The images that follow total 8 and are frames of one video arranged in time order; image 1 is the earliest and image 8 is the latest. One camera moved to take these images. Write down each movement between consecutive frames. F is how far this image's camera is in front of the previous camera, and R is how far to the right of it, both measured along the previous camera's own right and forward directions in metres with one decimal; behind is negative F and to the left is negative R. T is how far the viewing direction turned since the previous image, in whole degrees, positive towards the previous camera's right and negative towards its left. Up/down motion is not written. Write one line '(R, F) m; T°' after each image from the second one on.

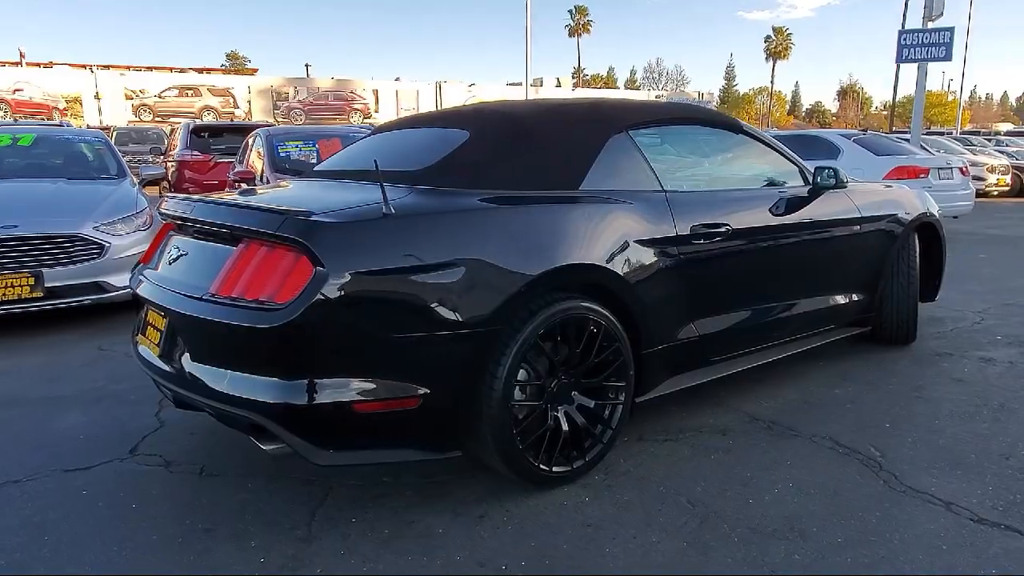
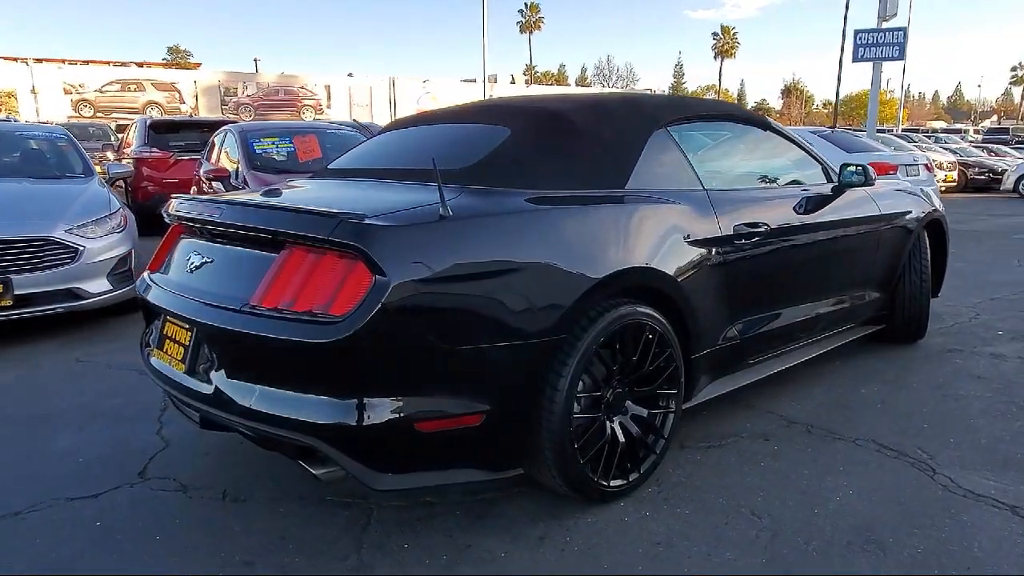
(-0.4, +0.2) m; +4°
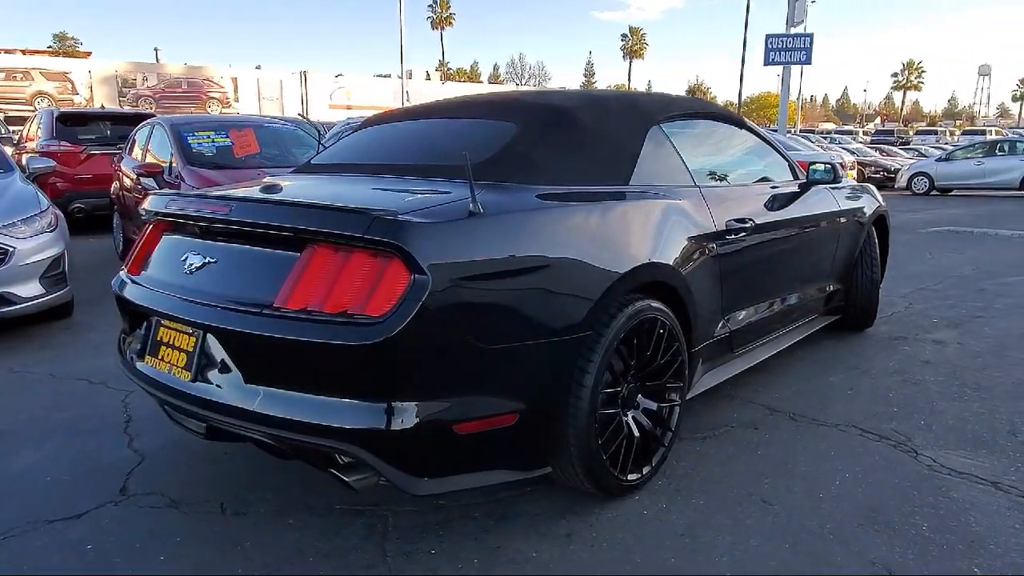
(-0.4, +0.1) m; +7°
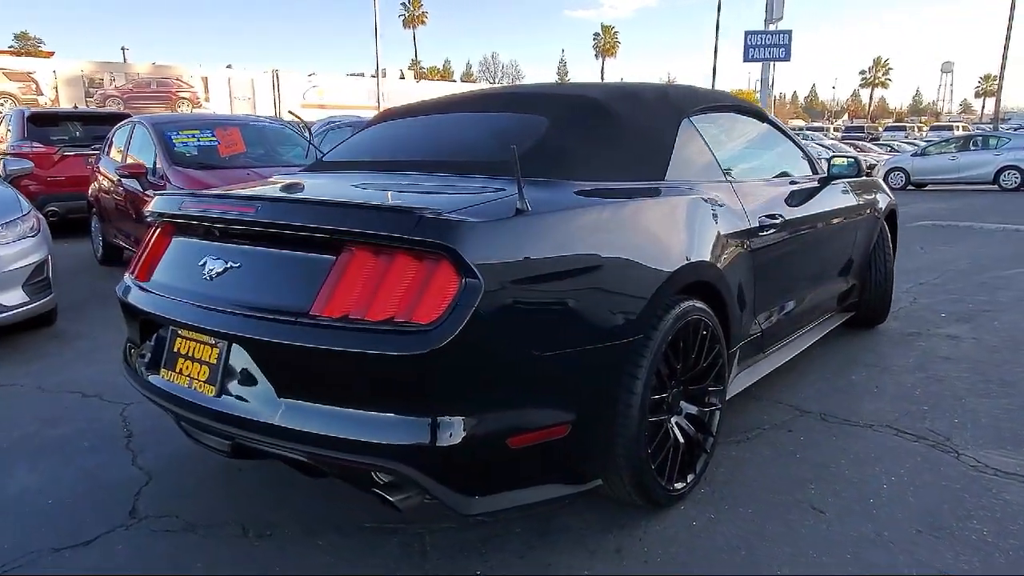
(-0.2, +0.2) m; +2°
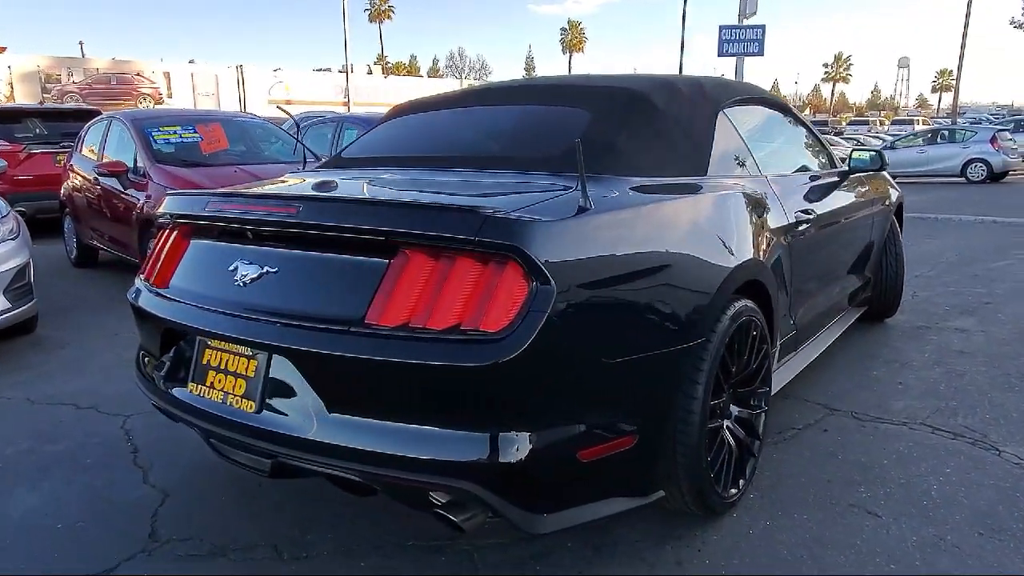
(-0.3, +0.1) m; +3°
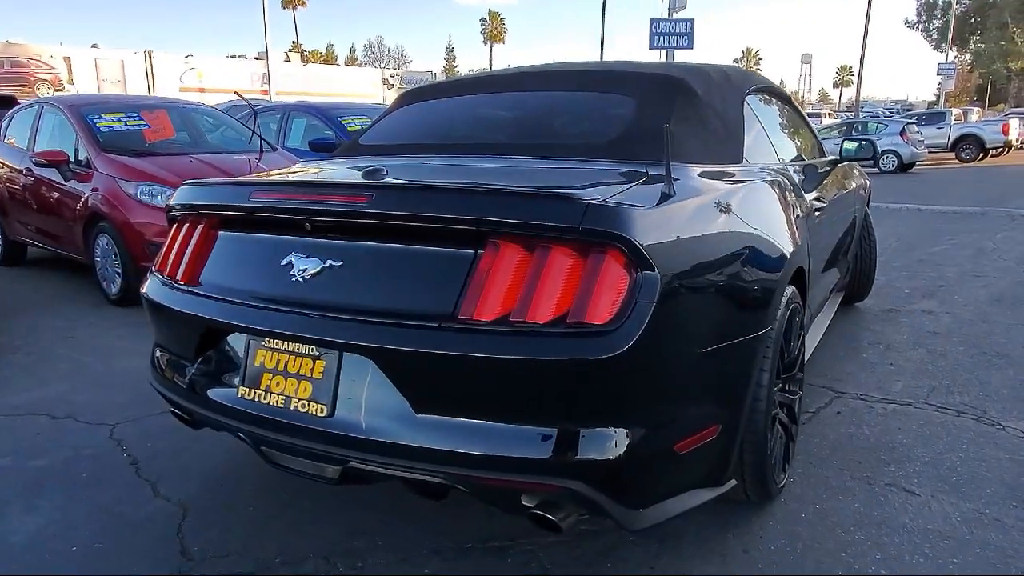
(-0.5, +0.1) m; +6°
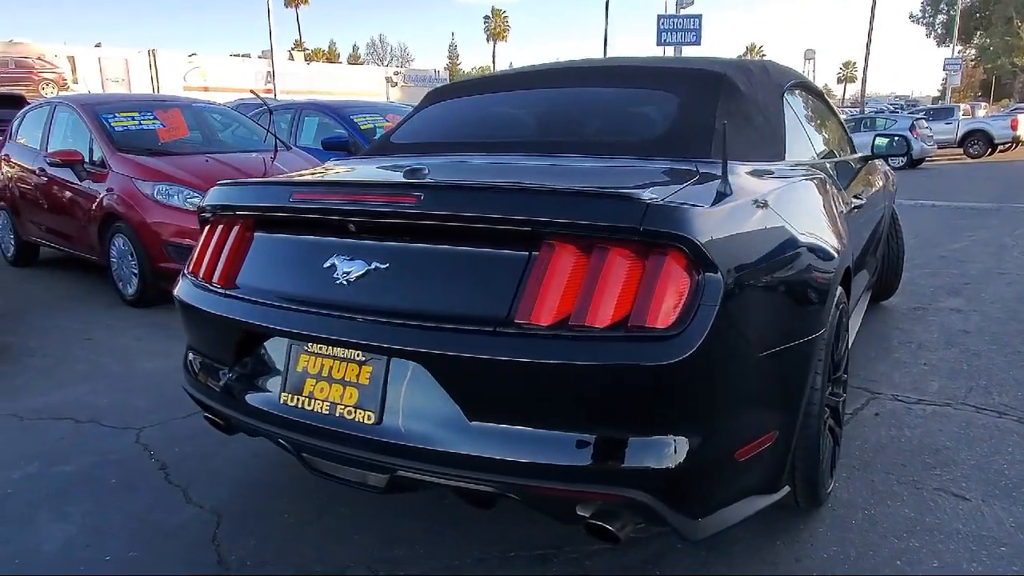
(-0.1, +0.1) m; 0°
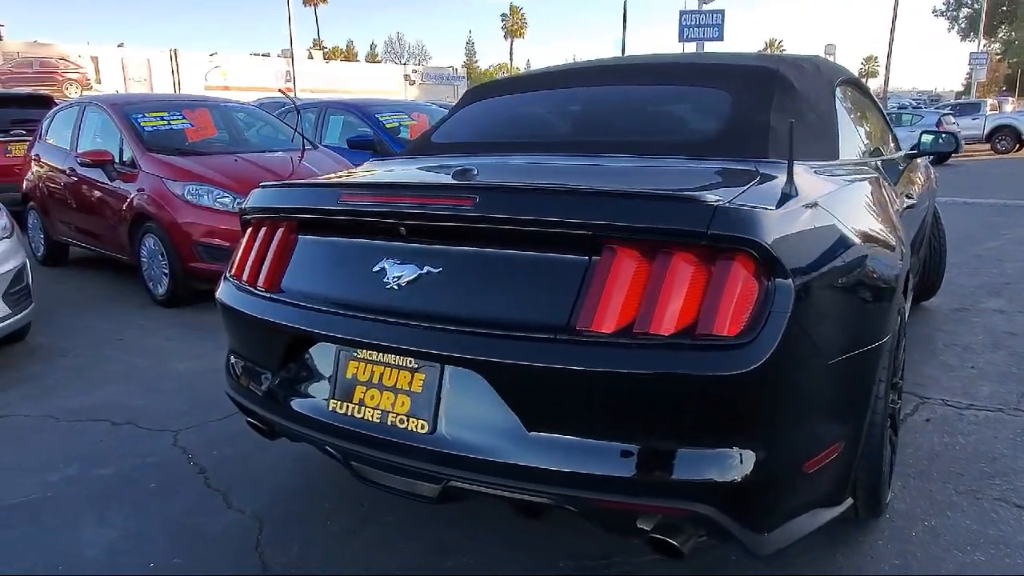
(-0.1, +0.1) m; -1°
